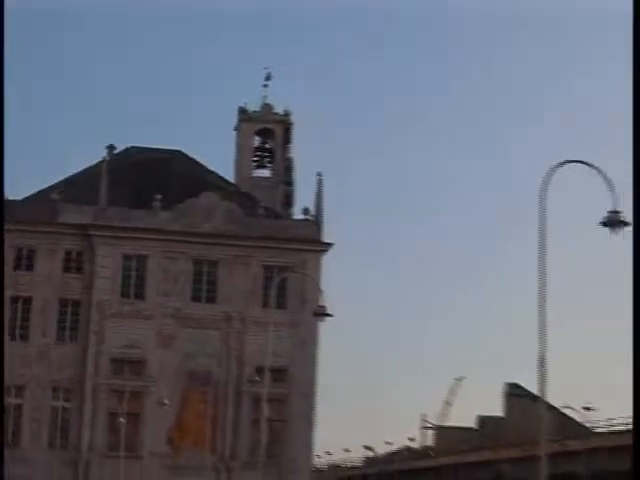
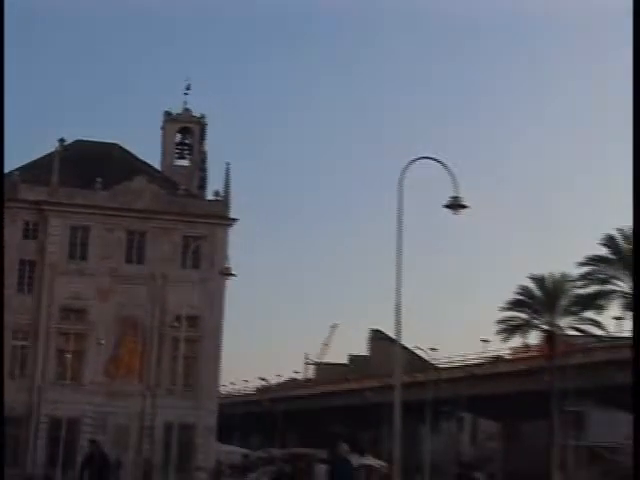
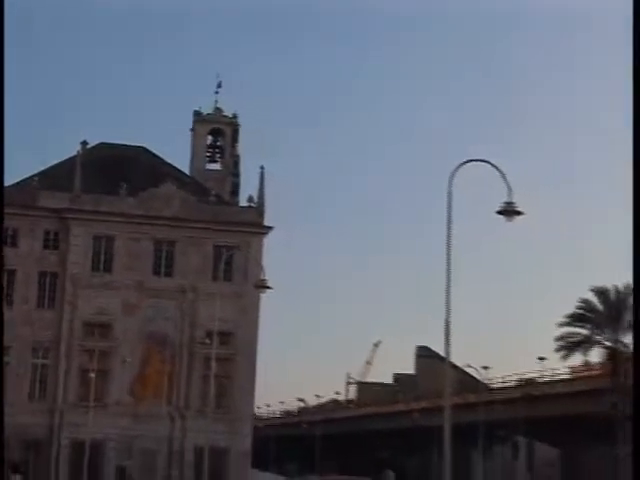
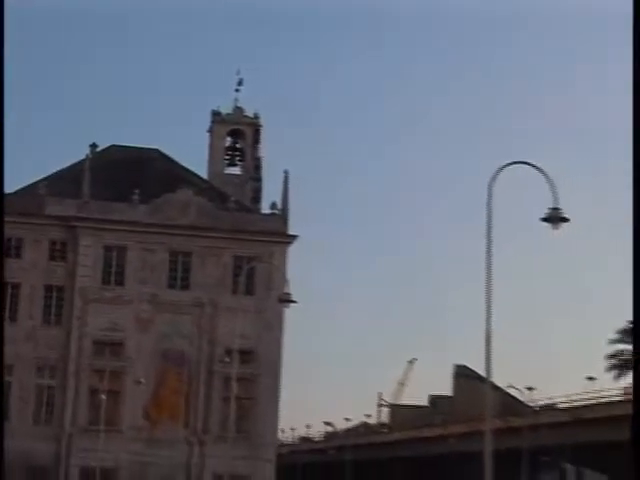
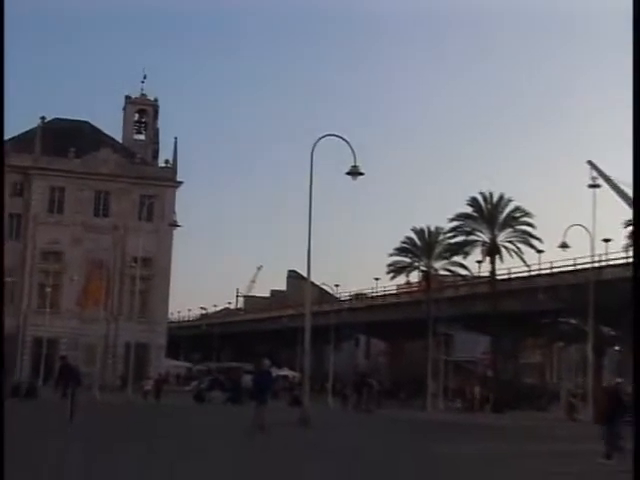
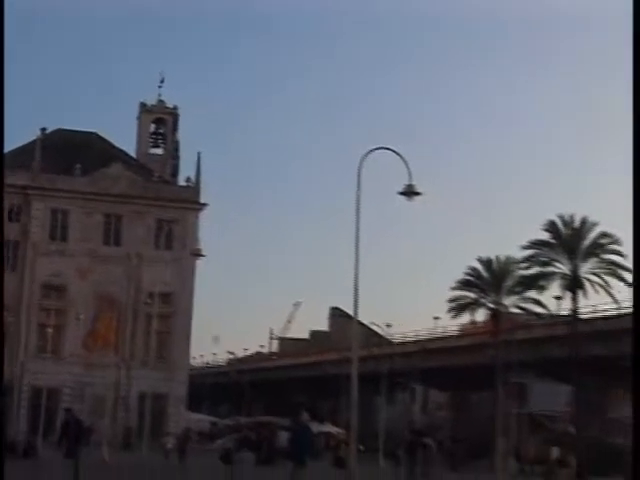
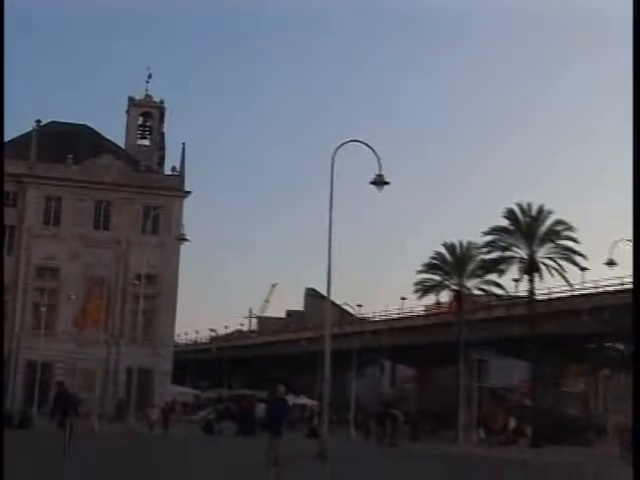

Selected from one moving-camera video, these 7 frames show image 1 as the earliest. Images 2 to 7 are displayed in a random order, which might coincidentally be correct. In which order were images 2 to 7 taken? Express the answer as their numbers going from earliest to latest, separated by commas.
4, 3, 2, 6, 7, 5
